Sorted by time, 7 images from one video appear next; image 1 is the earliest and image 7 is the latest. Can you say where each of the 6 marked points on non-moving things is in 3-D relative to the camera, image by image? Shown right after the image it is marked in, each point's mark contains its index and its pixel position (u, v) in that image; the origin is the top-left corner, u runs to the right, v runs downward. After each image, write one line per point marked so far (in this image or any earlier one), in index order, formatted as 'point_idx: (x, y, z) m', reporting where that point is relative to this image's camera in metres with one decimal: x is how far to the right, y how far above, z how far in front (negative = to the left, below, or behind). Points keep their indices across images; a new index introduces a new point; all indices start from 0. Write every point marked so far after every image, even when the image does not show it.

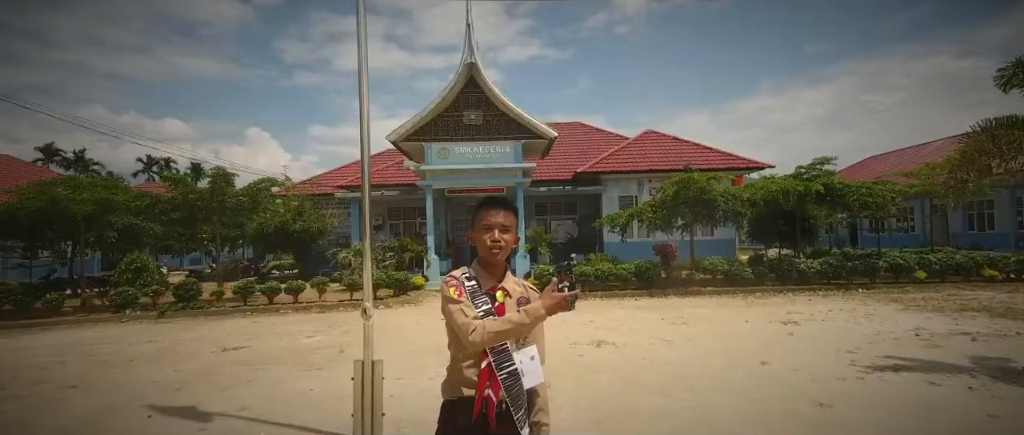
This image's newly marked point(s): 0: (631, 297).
0: (+2.3, -1.6, +10.2) m
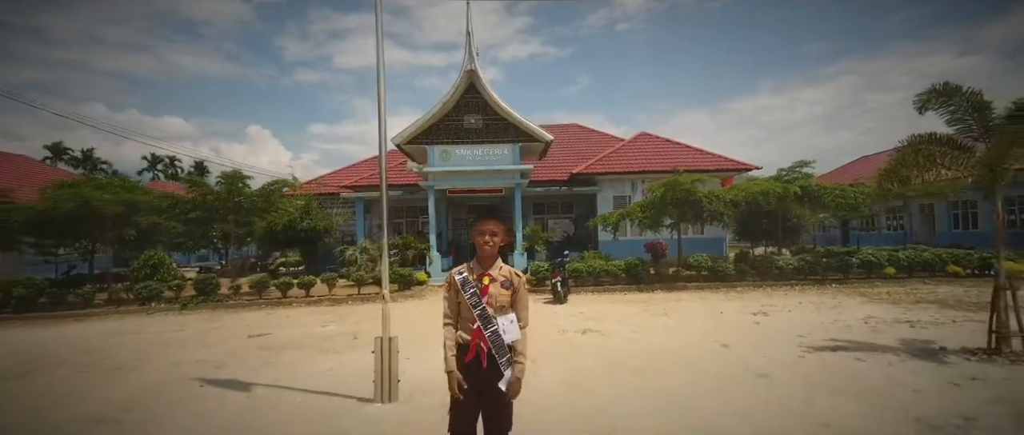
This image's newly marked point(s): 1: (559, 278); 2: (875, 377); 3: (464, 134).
0: (+2.3, -1.6, +11.0) m
1: (+0.9, -1.2, +10.0) m
2: (+3.1, -1.4, +4.5) m
3: (-1.3, +2.3, +14.2) m
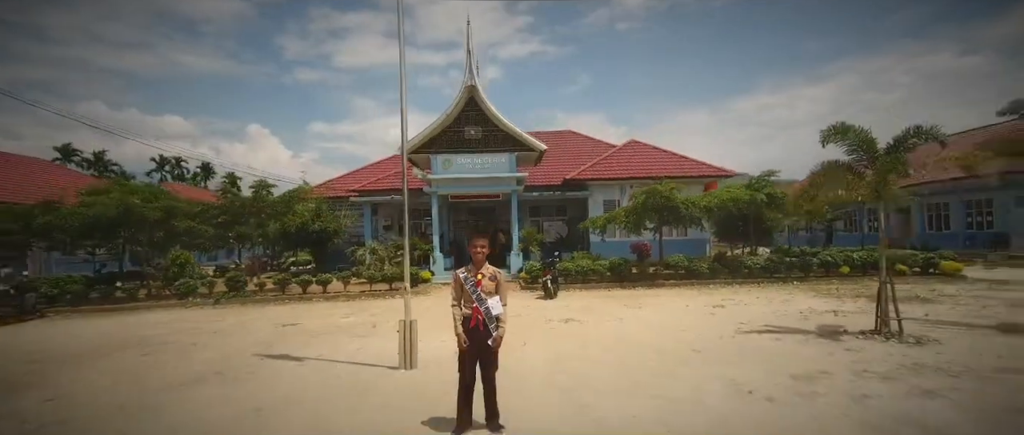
0: (+2.2, -1.7, +12.2) m
1: (+0.8, -1.3, +11.3) m
2: (+3.0, -1.5, +5.7) m
3: (-1.4, +2.2, +15.4) m
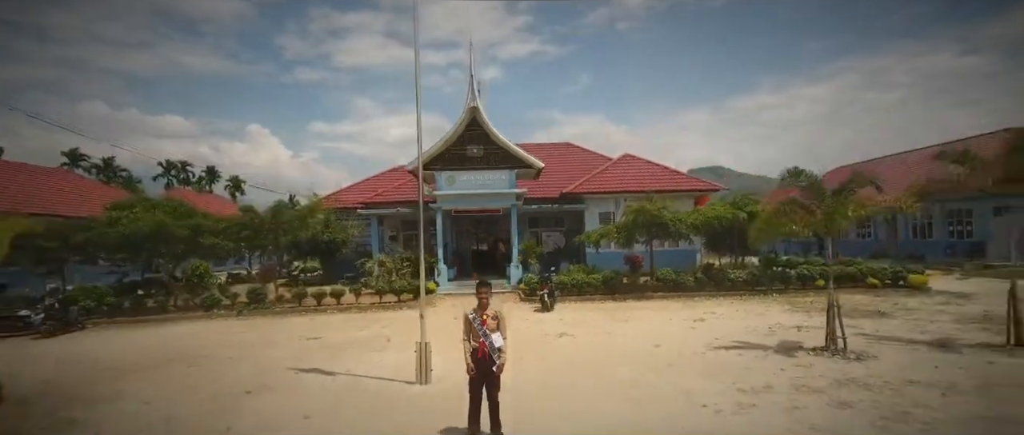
0: (+2.2, -2.1, +13.2) m
1: (+0.8, -1.7, +12.2) m
2: (+3.0, -1.9, +6.7) m
3: (-1.4, +1.7, +16.4) m
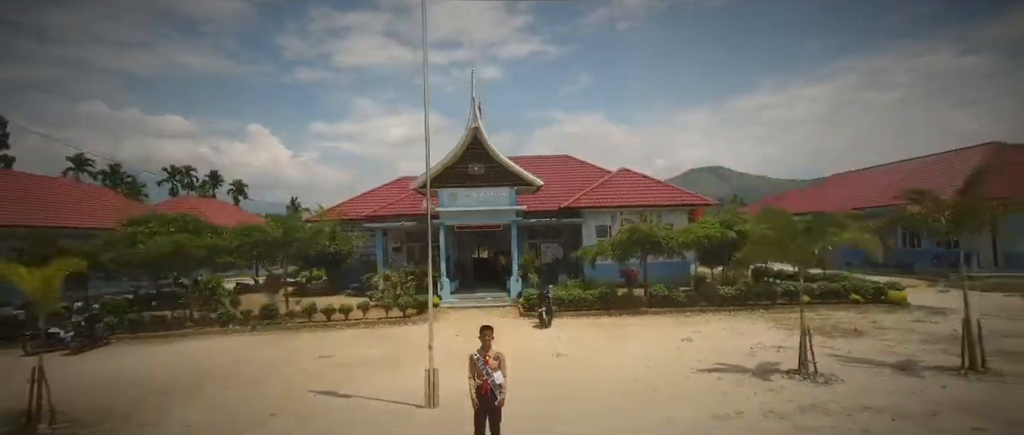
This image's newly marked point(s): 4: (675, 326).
0: (+2.2, -2.6, +13.8) m
1: (+0.8, -2.2, +12.9) m
2: (+3.0, -2.4, +7.3) m
3: (-1.4, +1.2, +17.0) m
4: (+3.8, -2.5, +12.0) m
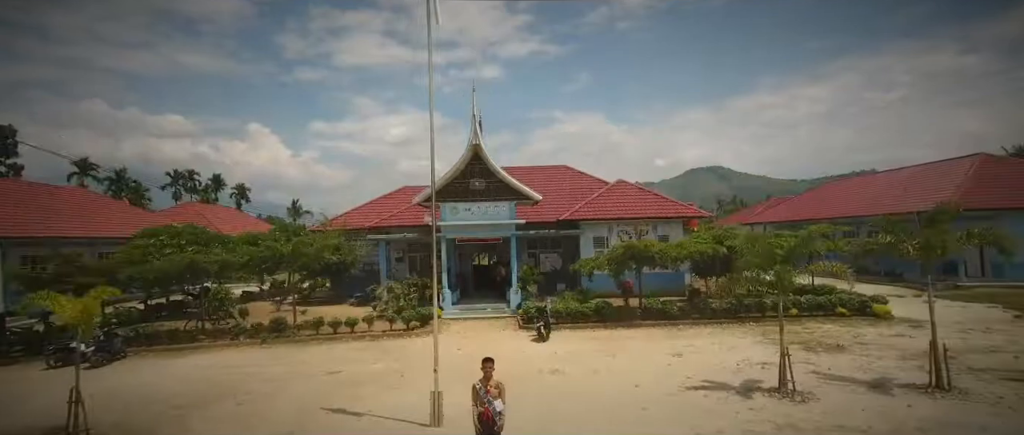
0: (+2.2, -3.1, +14.4) m
1: (+0.8, -2.7, +13.4) m
2: (+3.0, -2.9, +7.9) m
3: (-1.4, +0.8, +17.6) m
4: (+3.8, -3.0, +12.6) m
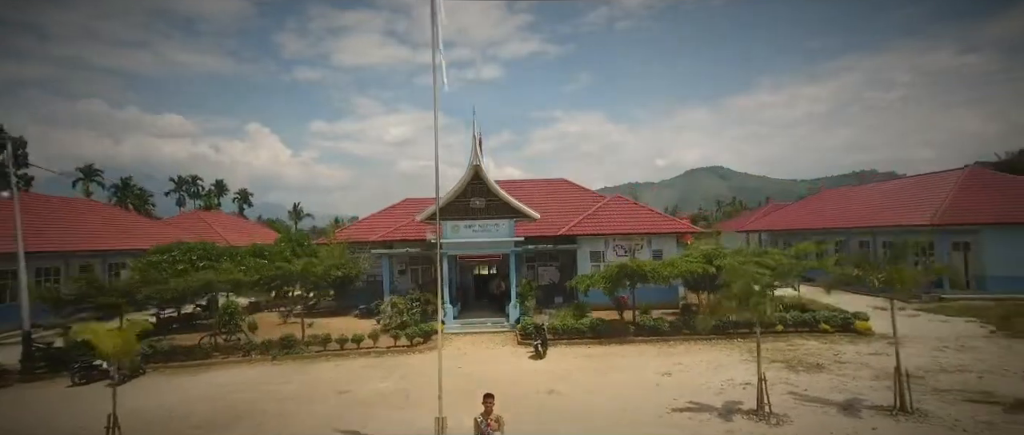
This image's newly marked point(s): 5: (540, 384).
0: (+2.1, -3.7, +15.1) m
1: (+0.8, -3.3, +14.1) m
2: (+2.9, -3.5, +8.6) m
3: (-1.5, +0.2, +18.3) m
4: (+3.7, -3.6, +13.3) m
5: (+0.6, -3.7, +11.7) m
